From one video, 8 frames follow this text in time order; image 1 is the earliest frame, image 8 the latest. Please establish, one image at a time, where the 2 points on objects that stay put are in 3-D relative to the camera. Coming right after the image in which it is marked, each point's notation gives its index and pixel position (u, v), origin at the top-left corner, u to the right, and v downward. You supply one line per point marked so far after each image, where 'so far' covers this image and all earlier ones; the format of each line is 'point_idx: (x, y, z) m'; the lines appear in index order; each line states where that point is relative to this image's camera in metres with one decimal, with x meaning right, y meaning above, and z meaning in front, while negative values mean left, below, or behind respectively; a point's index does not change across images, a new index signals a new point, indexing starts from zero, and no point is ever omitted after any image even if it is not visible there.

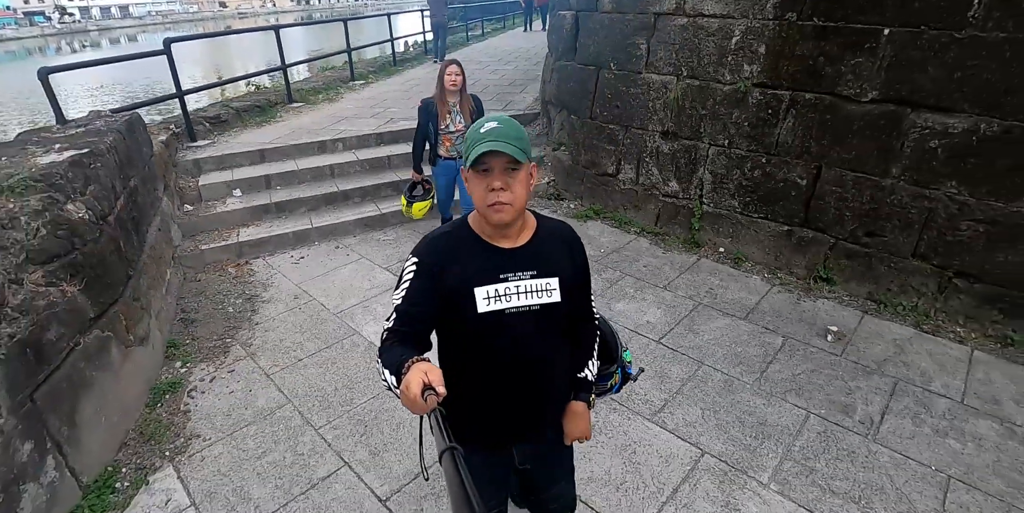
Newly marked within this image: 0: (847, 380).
0: (+1.7, -0.7, +2.7) m
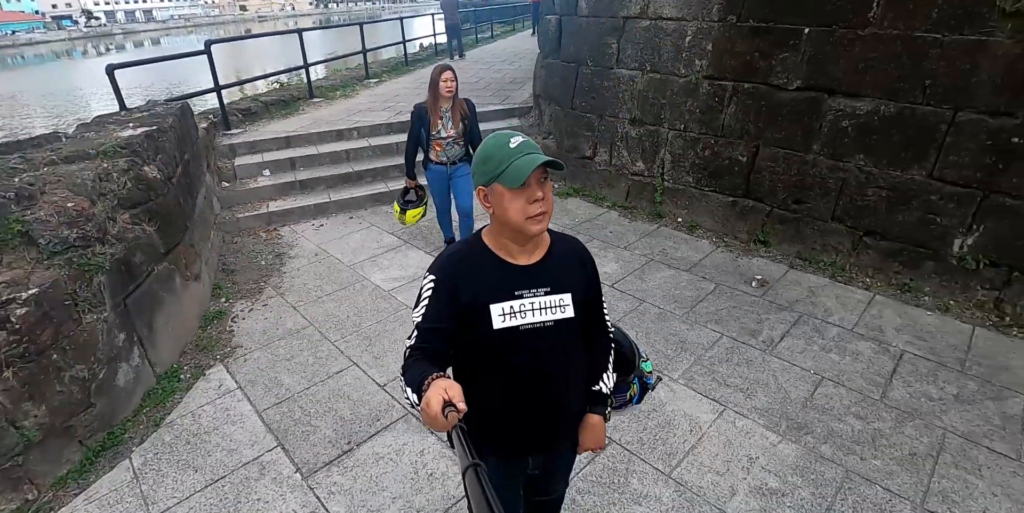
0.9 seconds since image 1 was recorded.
0: (+1.6, -0.4, +3.3) m
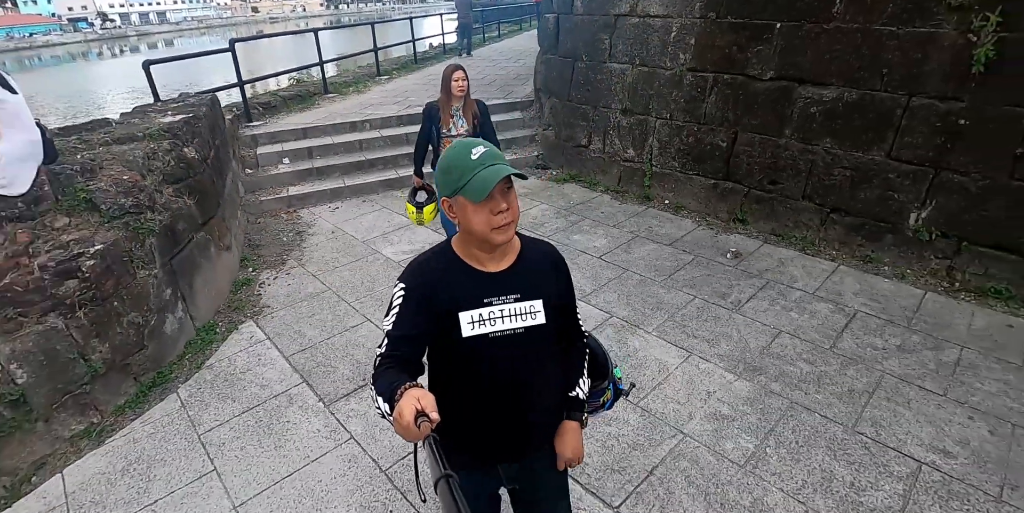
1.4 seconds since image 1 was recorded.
0: (+1.6, -0.2, +3.6) m
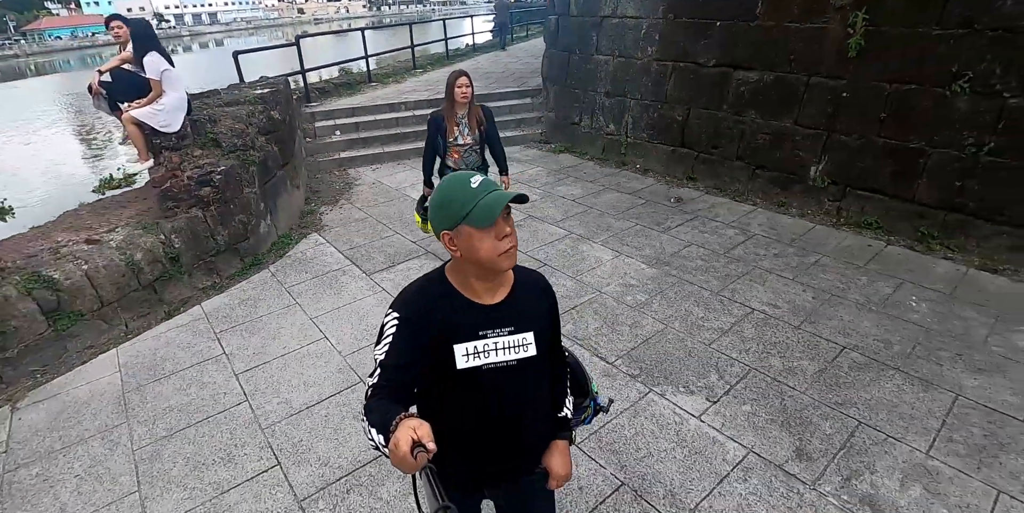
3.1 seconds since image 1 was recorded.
0: (+1.5, +0.4, +4.7) m
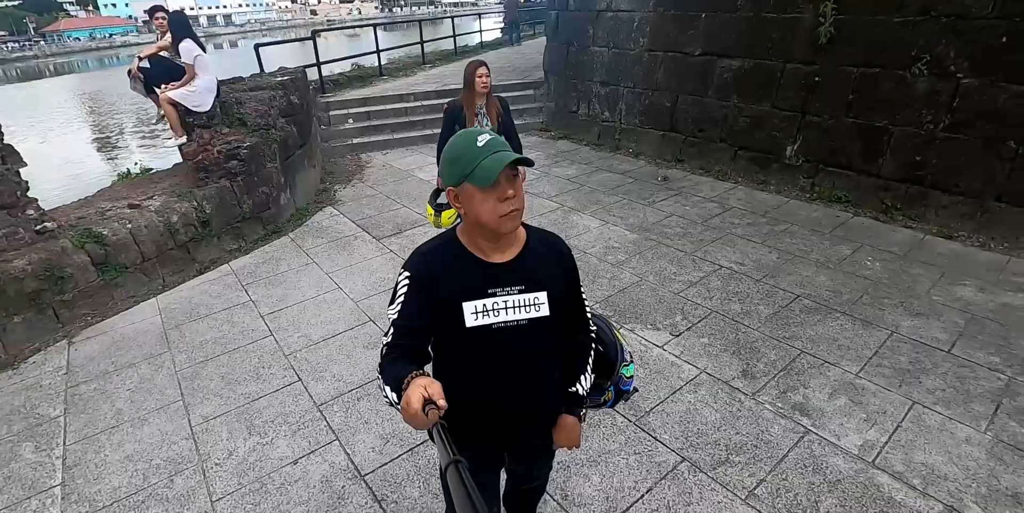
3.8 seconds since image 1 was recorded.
0: (+1.4, +0.7, +5.1) m
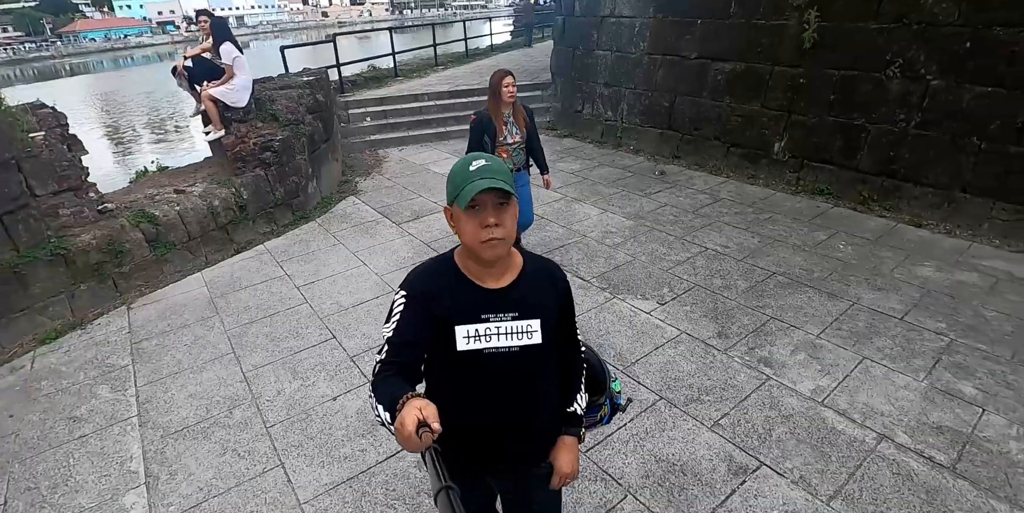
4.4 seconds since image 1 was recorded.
0: (+1.5, +0.8, +5.5) m
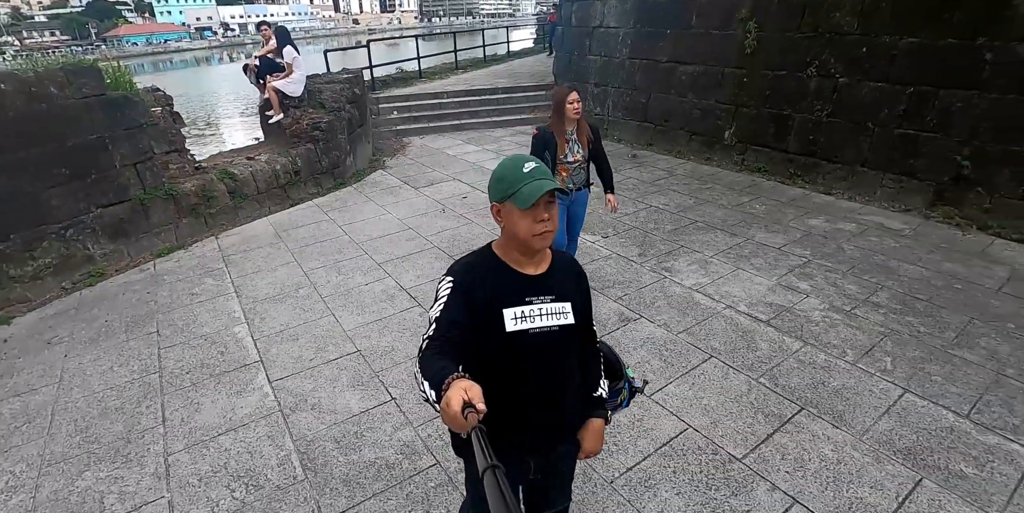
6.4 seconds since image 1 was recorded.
0: (+1.5, +1.3, +6.8) m
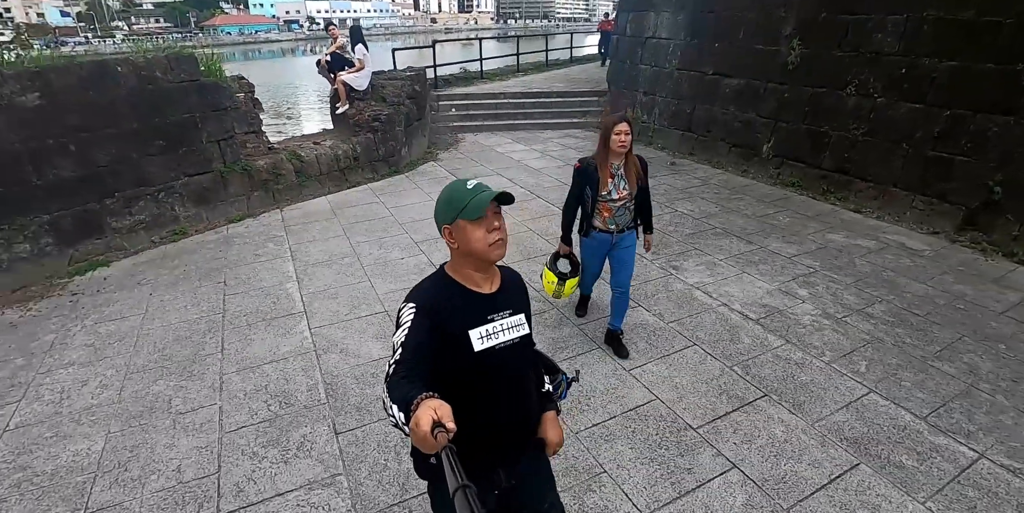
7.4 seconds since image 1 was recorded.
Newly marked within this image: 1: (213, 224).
0: (+2.0, +1.2, +7.0) m
1: (-3.4, +0.4, +5.8) m
